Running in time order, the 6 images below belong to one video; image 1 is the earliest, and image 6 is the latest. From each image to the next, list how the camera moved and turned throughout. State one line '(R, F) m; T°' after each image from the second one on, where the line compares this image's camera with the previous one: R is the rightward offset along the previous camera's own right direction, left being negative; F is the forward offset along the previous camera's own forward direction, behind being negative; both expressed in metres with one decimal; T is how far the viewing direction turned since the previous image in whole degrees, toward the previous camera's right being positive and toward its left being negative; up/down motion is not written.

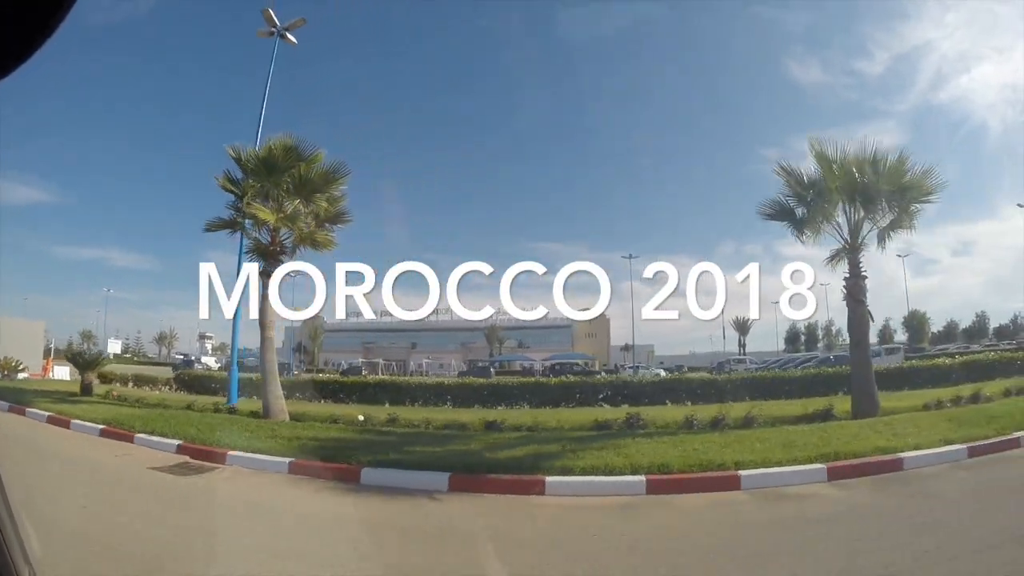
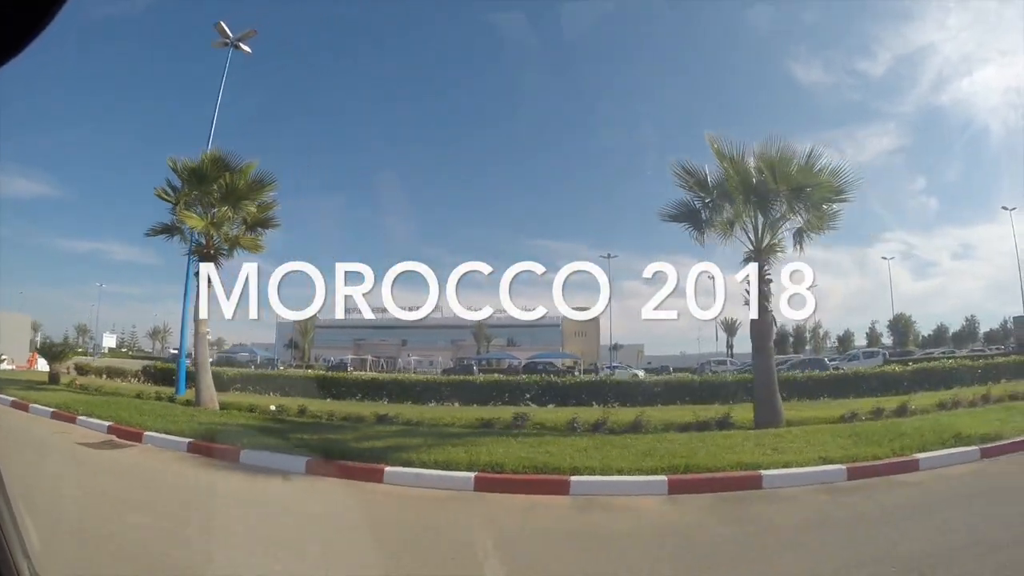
(+1.0, 0.0) m; 0°
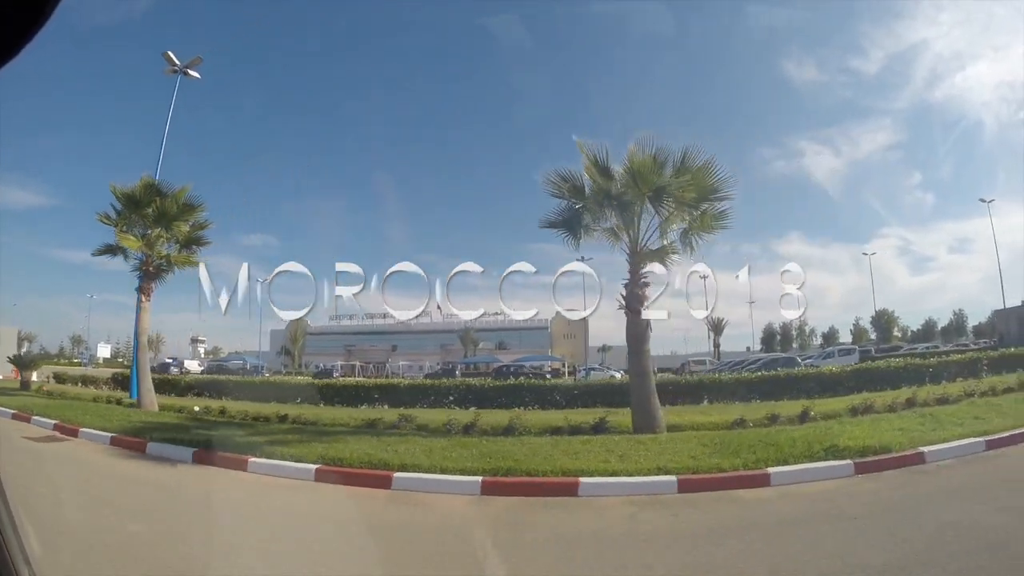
(+1.2, 0.0) m; 0°
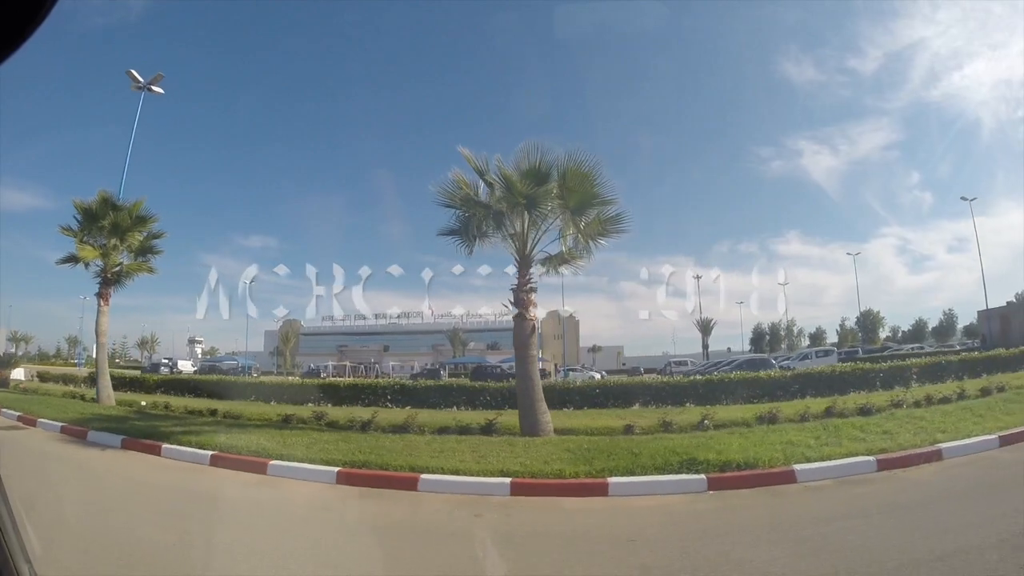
(+1.0, -0.1) m; 0°
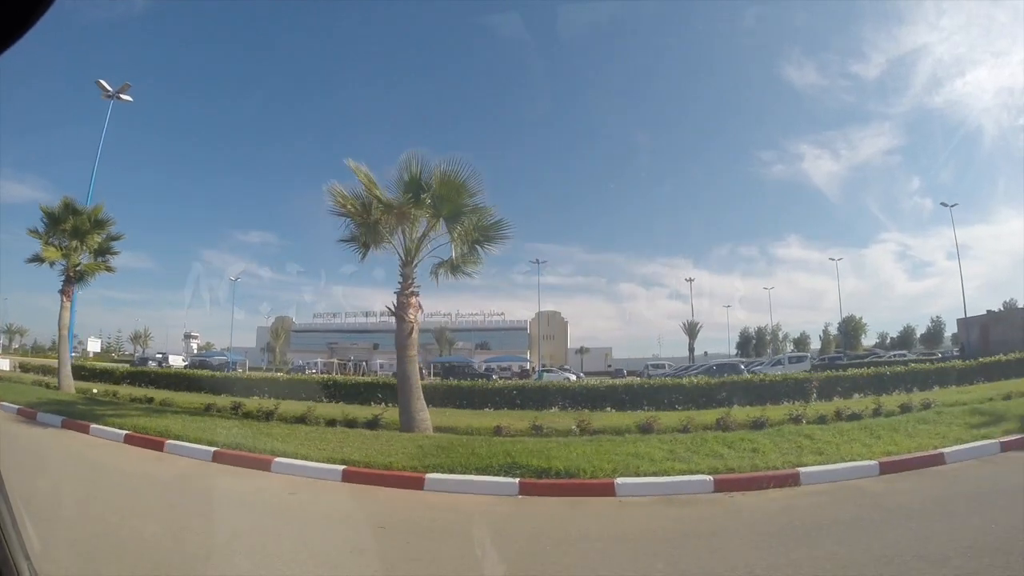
(+1.2, -0.1) m; 0°
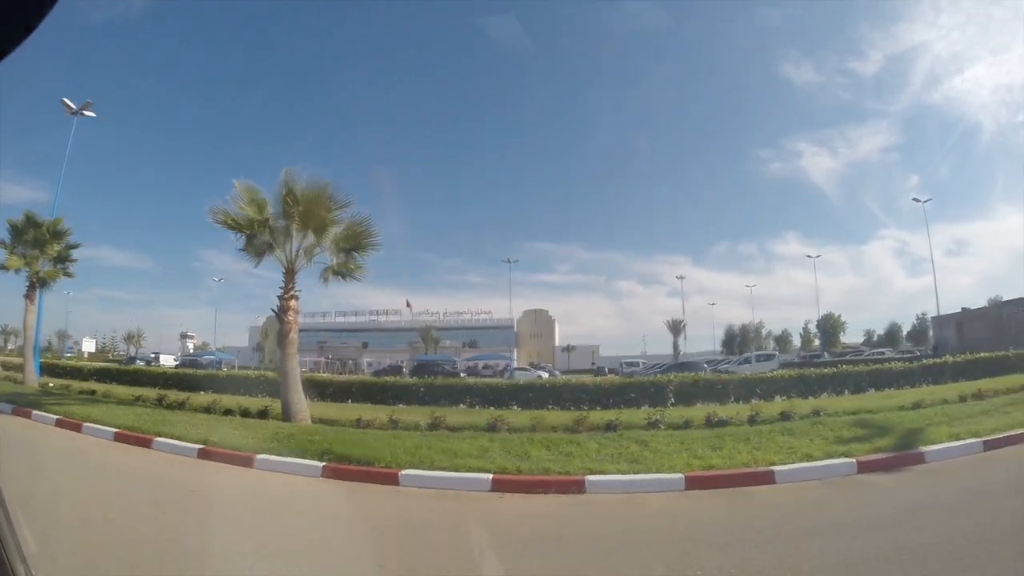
(+1.4, -0.2) m; 0°
